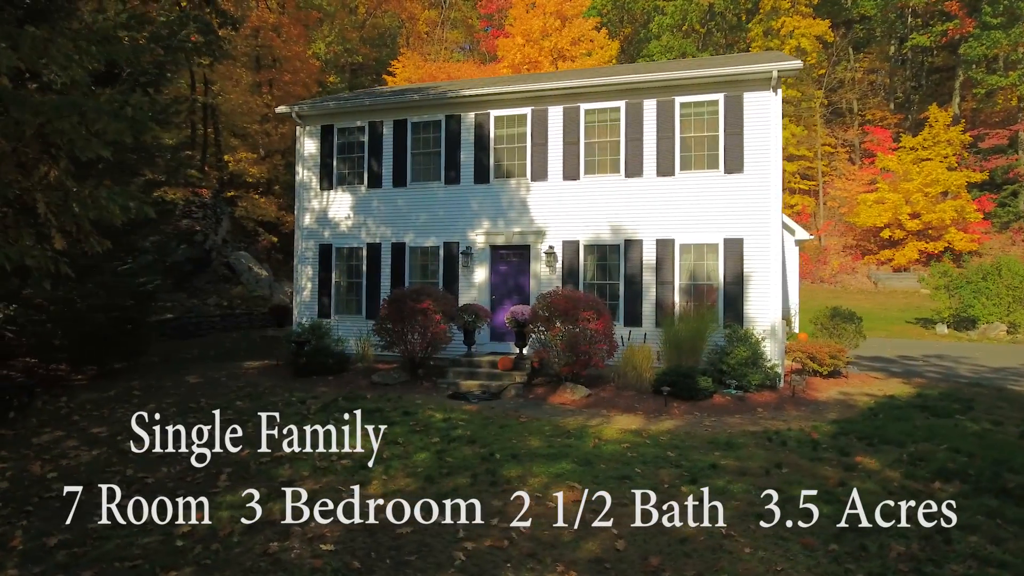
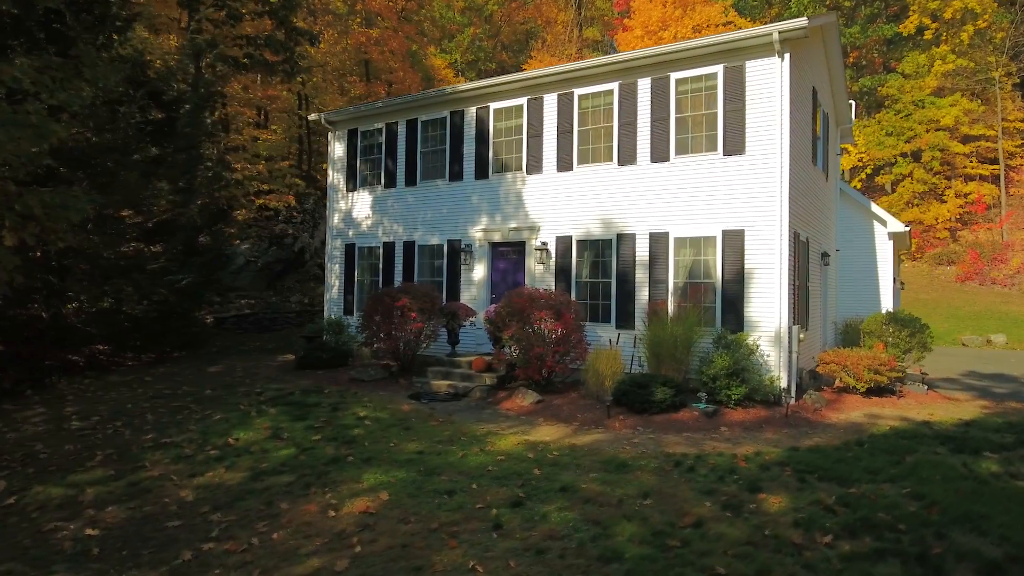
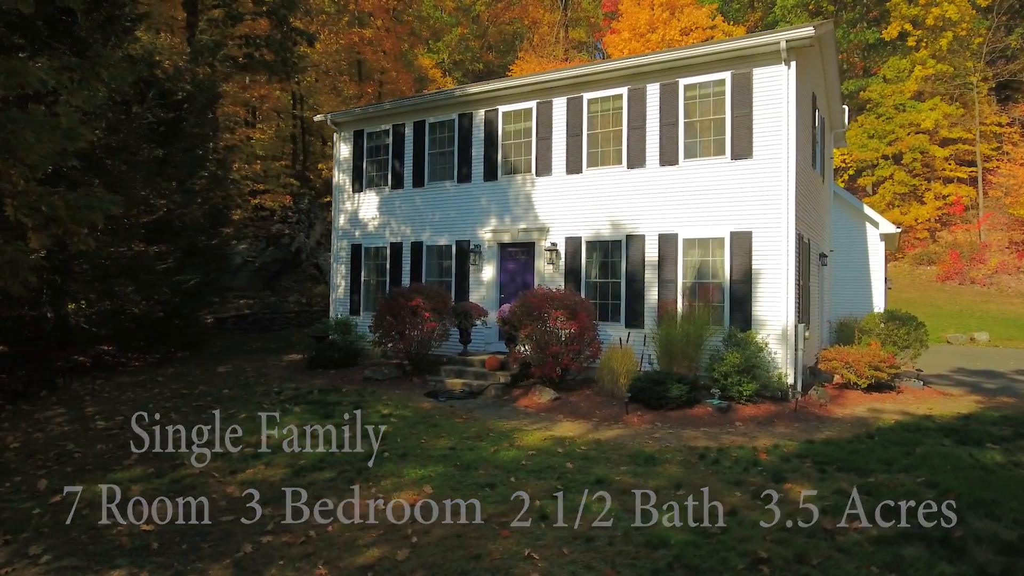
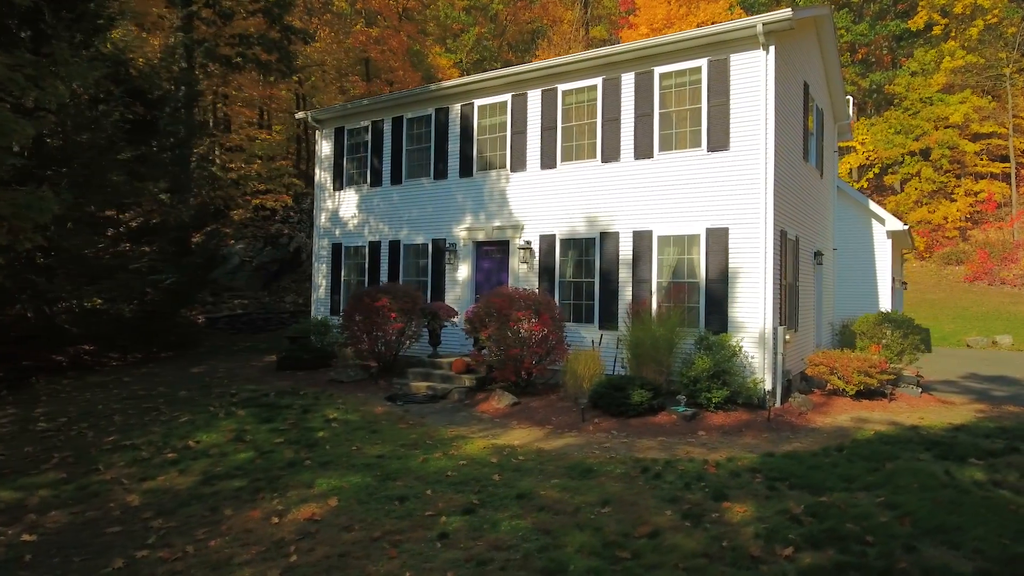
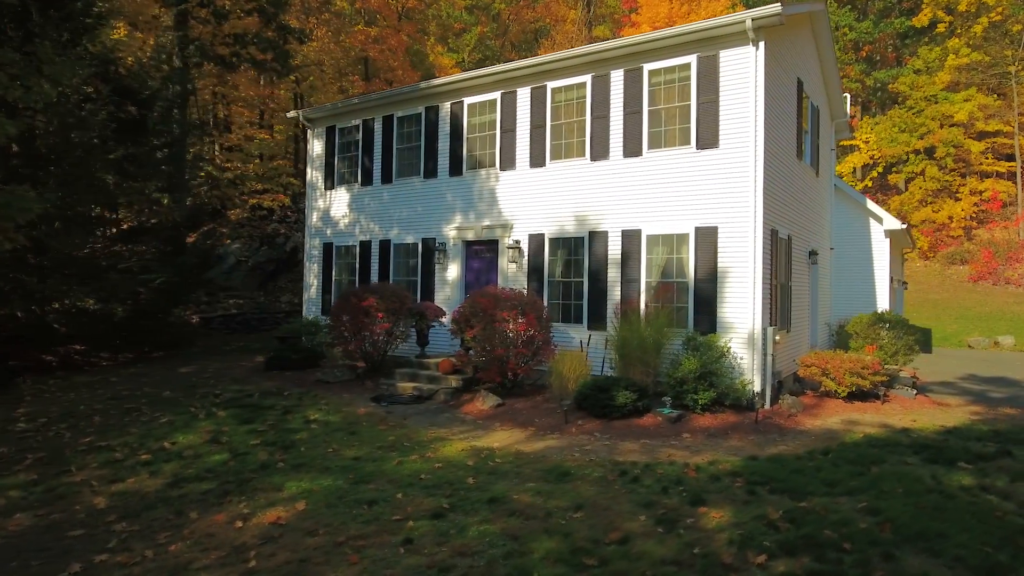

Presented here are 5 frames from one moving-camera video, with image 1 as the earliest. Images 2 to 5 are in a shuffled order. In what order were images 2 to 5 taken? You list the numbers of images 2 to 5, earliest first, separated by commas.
3, 2, 4, 5
